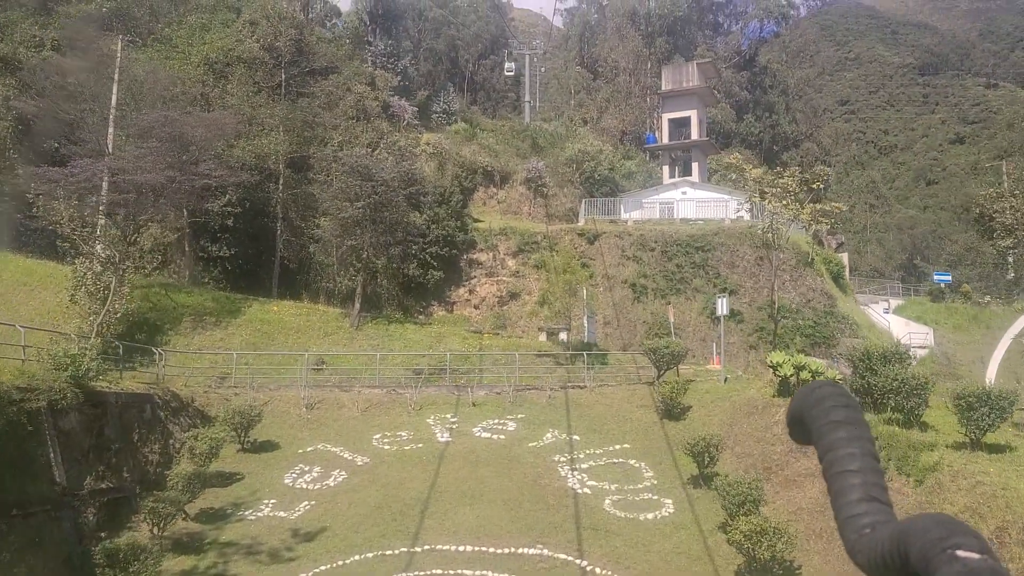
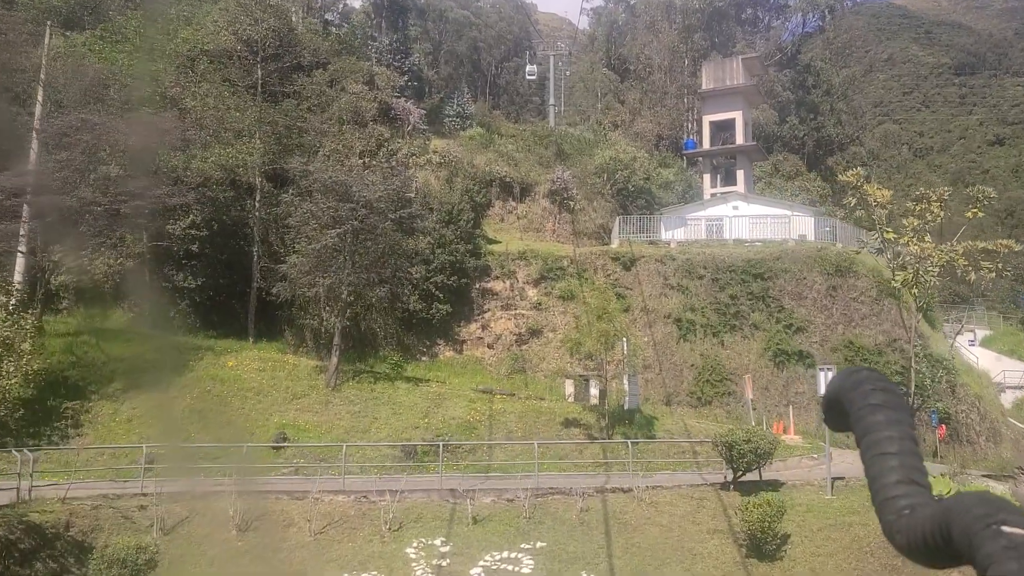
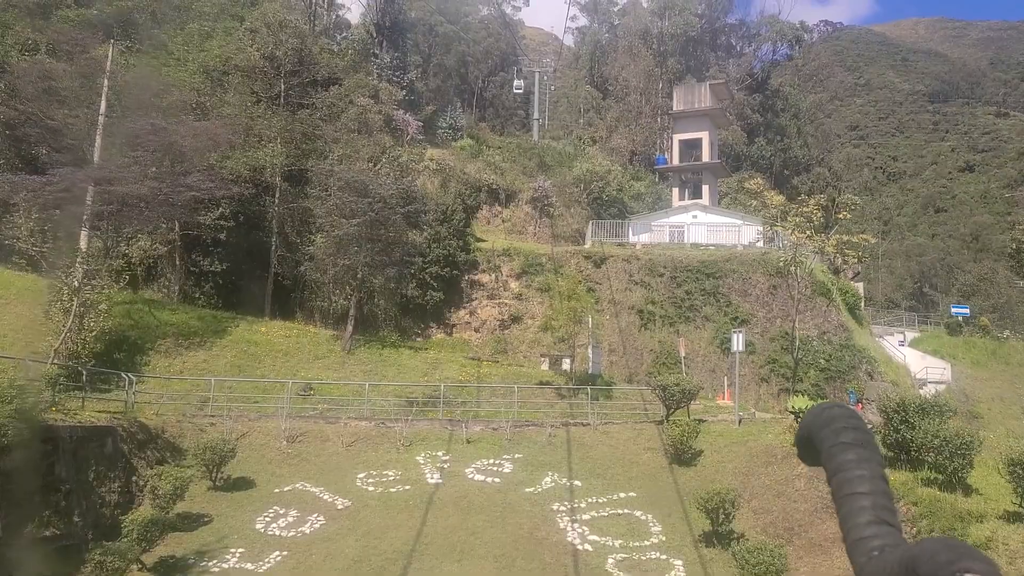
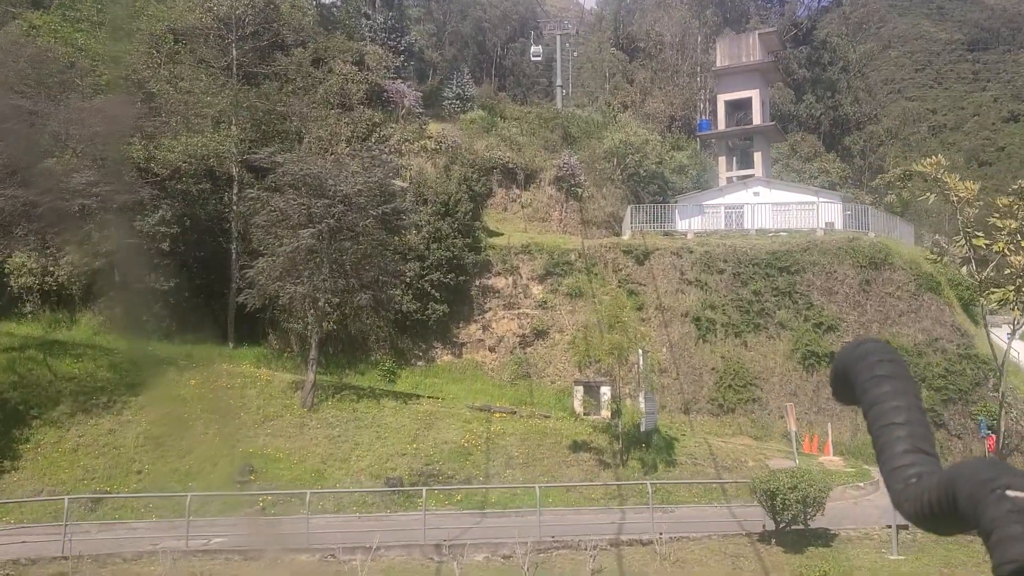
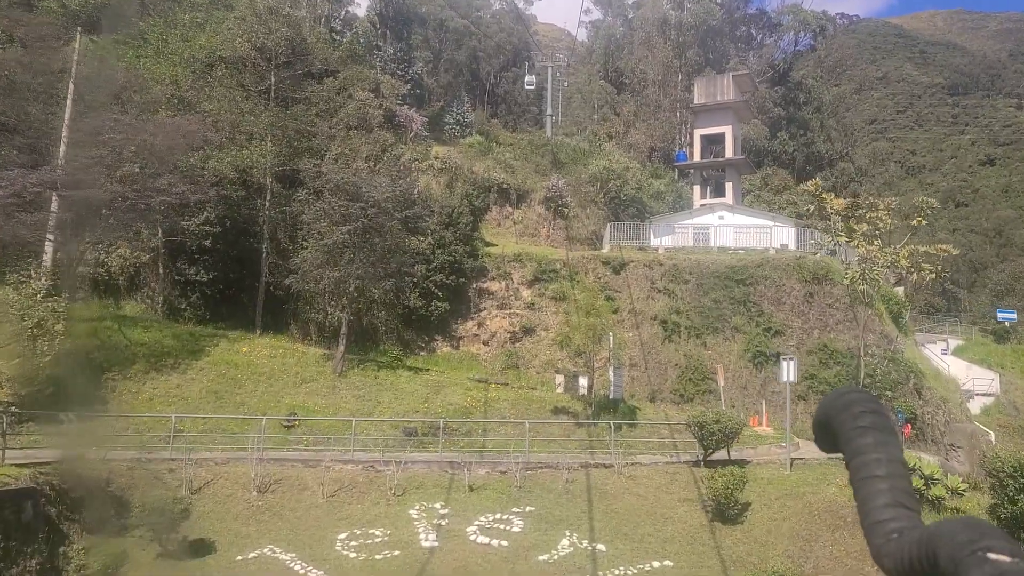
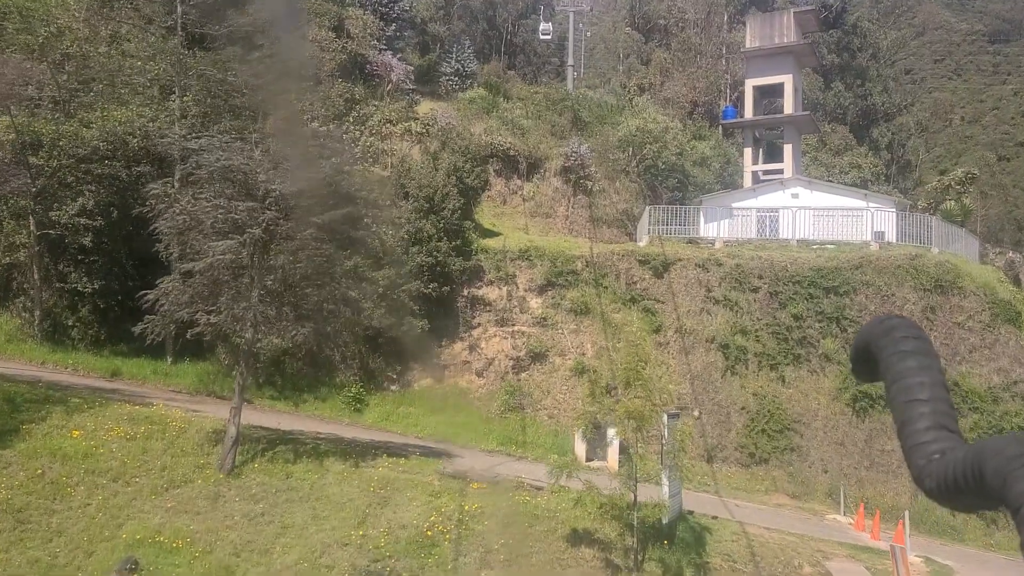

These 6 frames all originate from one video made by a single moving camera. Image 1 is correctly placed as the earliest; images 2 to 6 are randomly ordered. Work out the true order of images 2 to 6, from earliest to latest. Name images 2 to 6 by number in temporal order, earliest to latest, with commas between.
3, 5, 2, 4, 6
